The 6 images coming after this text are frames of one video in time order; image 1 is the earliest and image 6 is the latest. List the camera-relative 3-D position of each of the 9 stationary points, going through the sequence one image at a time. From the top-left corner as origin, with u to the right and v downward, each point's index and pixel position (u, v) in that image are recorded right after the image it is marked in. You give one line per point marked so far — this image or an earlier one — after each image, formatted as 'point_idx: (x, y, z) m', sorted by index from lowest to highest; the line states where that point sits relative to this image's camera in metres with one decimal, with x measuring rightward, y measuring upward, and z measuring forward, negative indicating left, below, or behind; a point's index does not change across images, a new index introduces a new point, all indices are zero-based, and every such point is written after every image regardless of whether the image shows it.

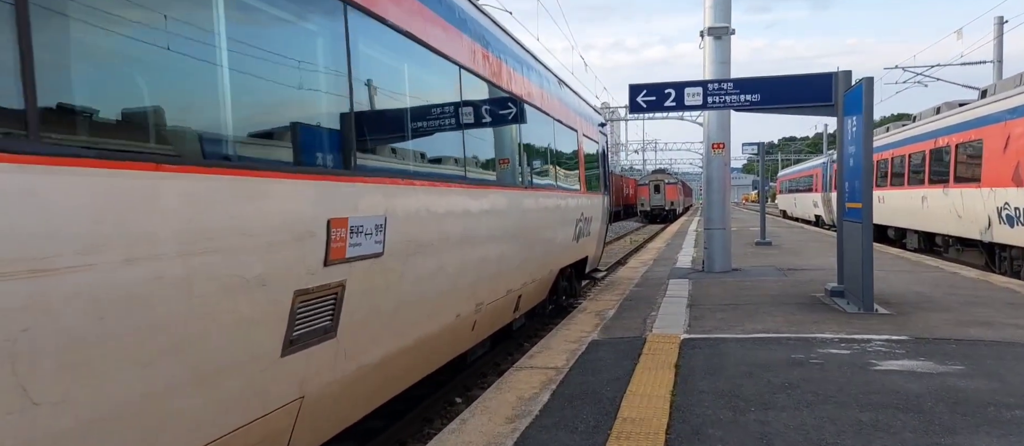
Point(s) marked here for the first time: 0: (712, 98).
0: (+2.9, +1.8, +9.5) m
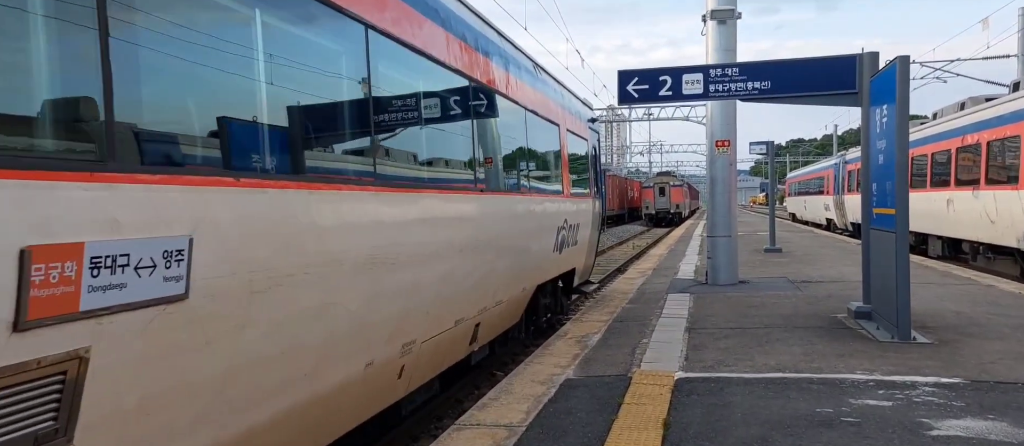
0: (+2.5, +1.7, +8.2) m
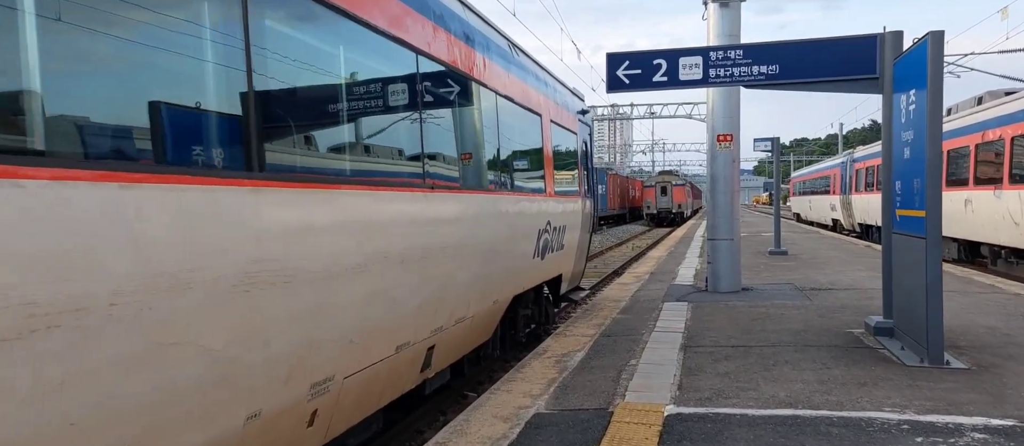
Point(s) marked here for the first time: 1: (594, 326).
0: (+2.3, +1.7, +7.3) m
1: (+1.0, -1.2, +7.9) m
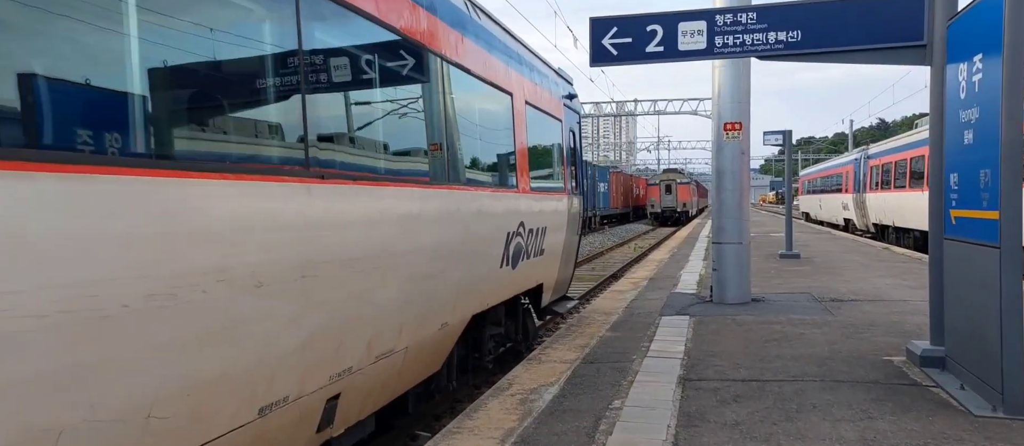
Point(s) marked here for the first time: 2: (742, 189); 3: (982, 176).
0: (+1.9, +1.7, +6.0) m
1: (+0.6, -1.2, +6.6) m
2: (+3.2, +0.5, +9.2) m
3: (+3.1, +0.3, +4.4) m
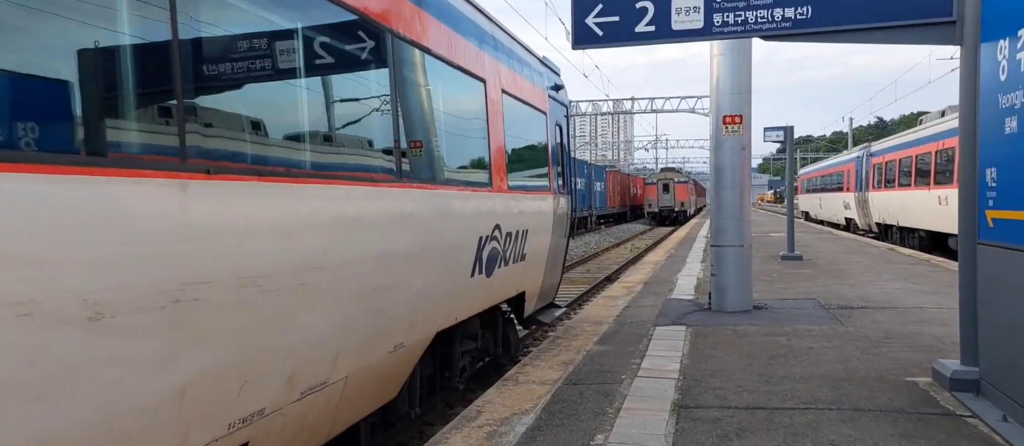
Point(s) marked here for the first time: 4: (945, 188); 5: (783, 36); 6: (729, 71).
0: (+1.7, +1.7, +5.3) m
1: (+0.4, -1.3, +5.9) m
2: (+3.0, +0.5, +8.5) m
3: (+2.9, +0.3, +3.7) m
4: (+11.5, +0.9, +17.5) m
5: (+2.2, +1.5, +5.2) m
6: (+2.8, +1.9, +8.3) m
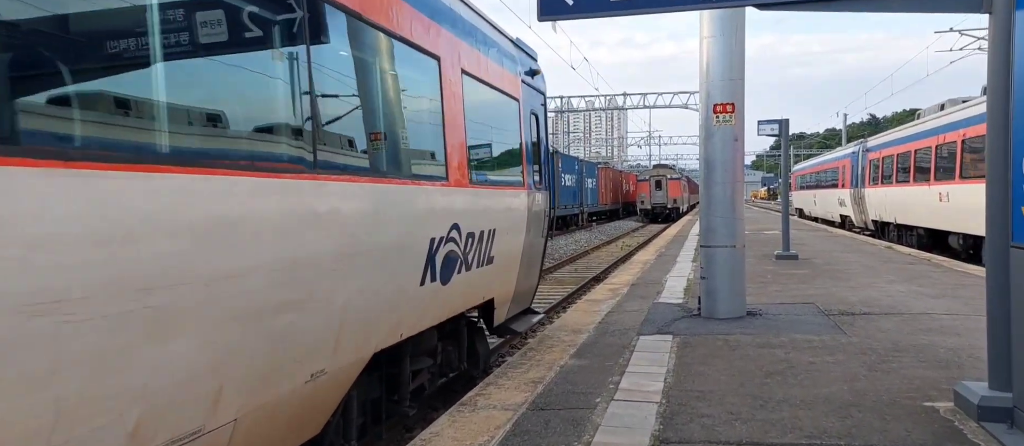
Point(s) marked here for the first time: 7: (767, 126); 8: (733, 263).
0: (+1.4, +1.7, +4.6) m
1: (+0.1, -1.3, +5.2) m
2: (+2.6, +0.5, +7.8) m
3: (+2.6, +0.3, +3.0) m
4: (+11.0, +1.0, +16.8) m
5: (+1.9, +1.5, +4.5) m
6: (+2.4, +1.9, +7.6) m
7: (+6.3, +2.4, +16.5) m
8: (+2.6, -0.5, +7.7) m
